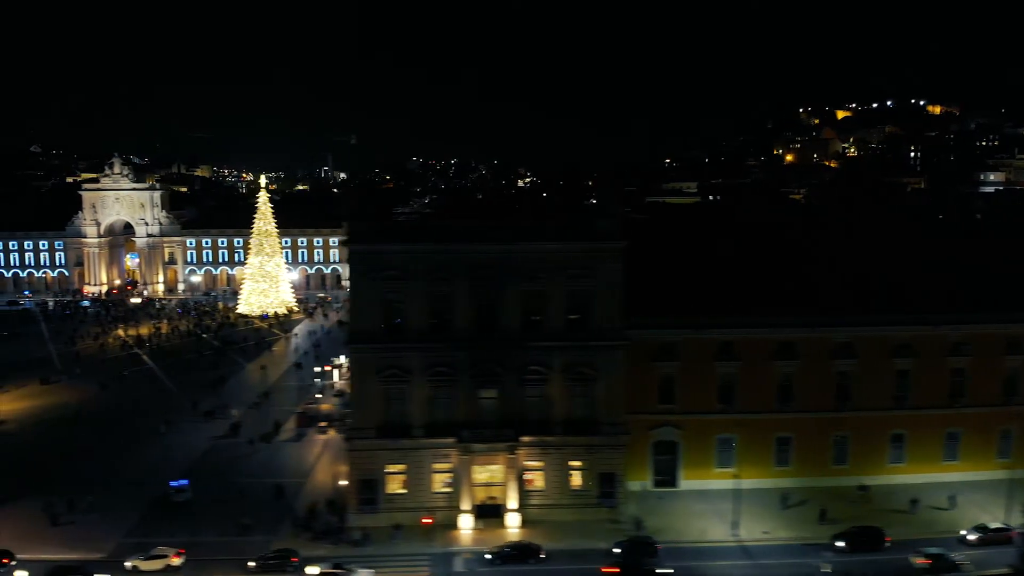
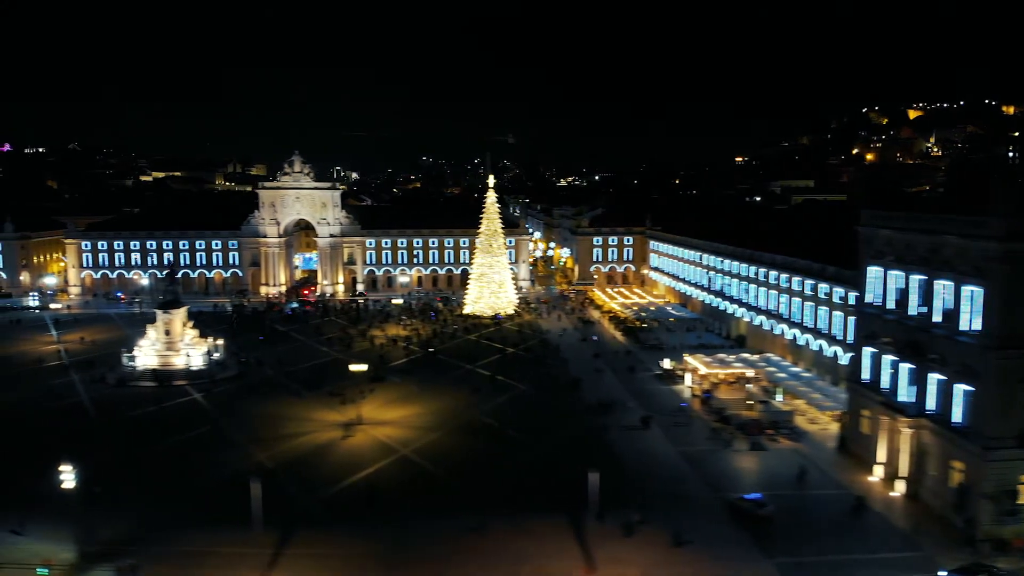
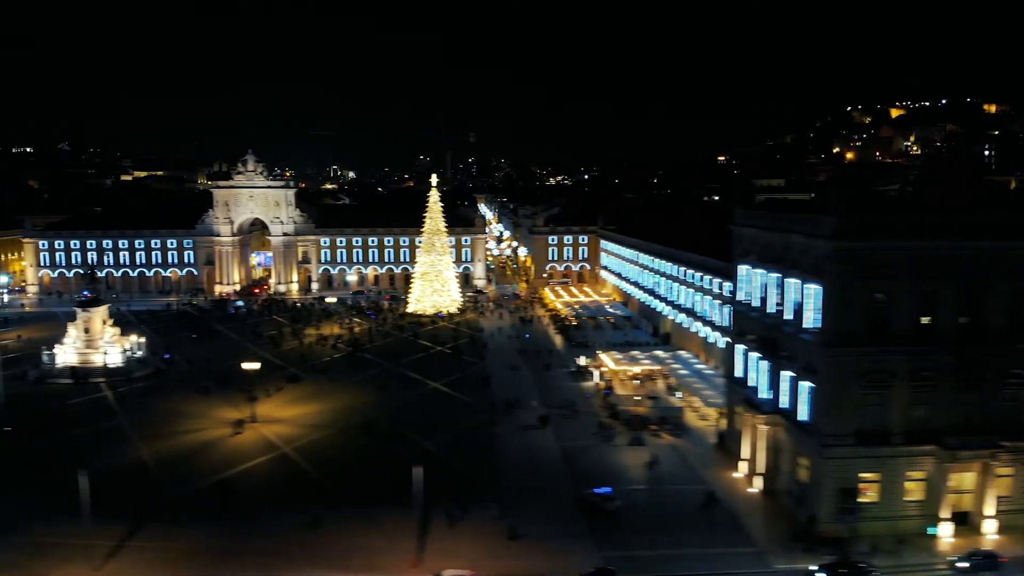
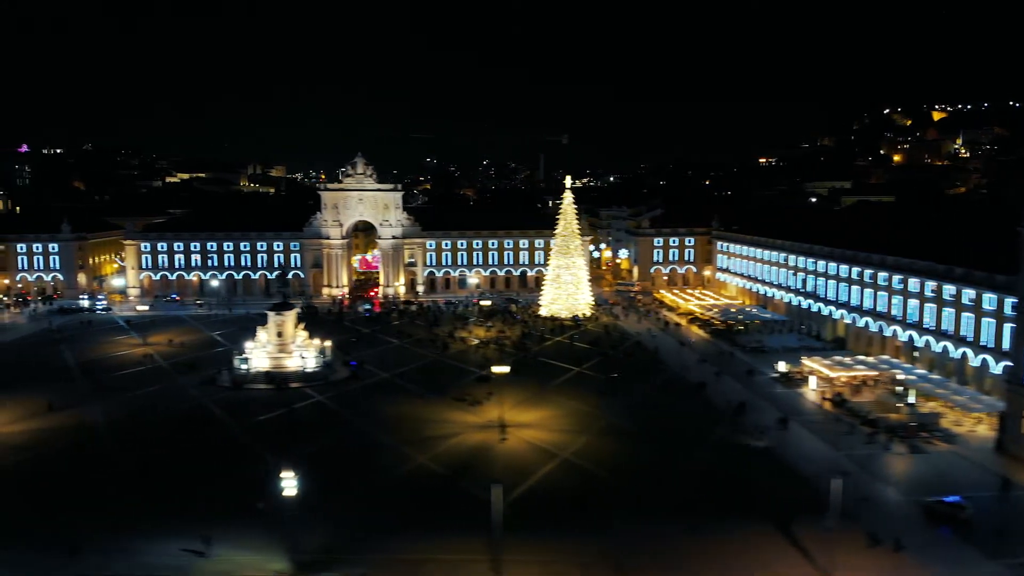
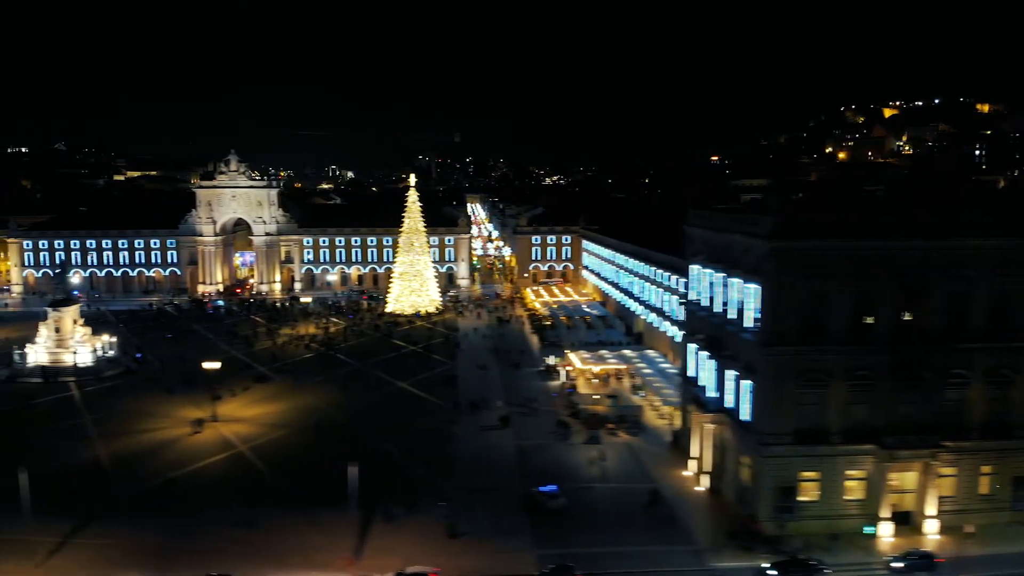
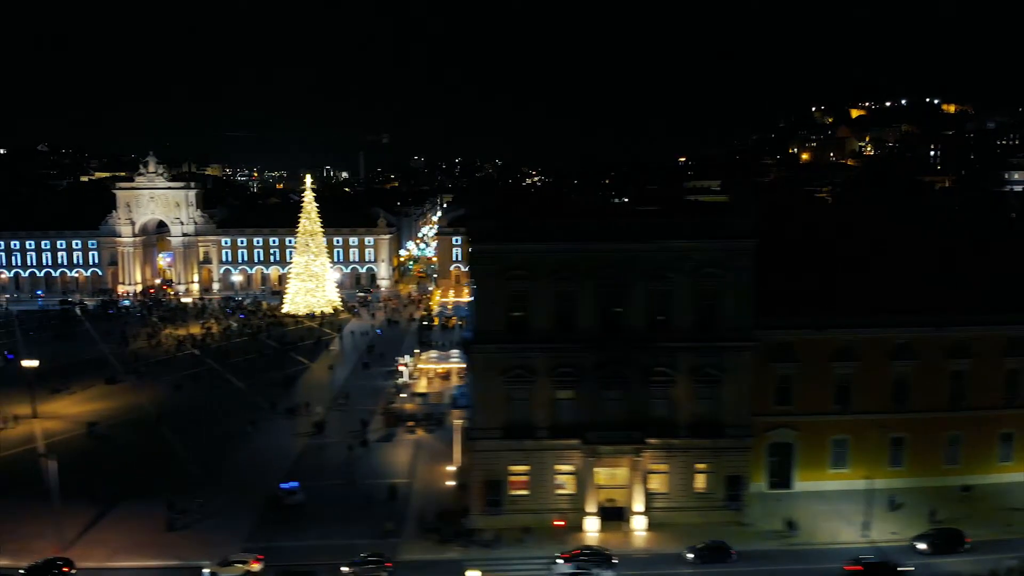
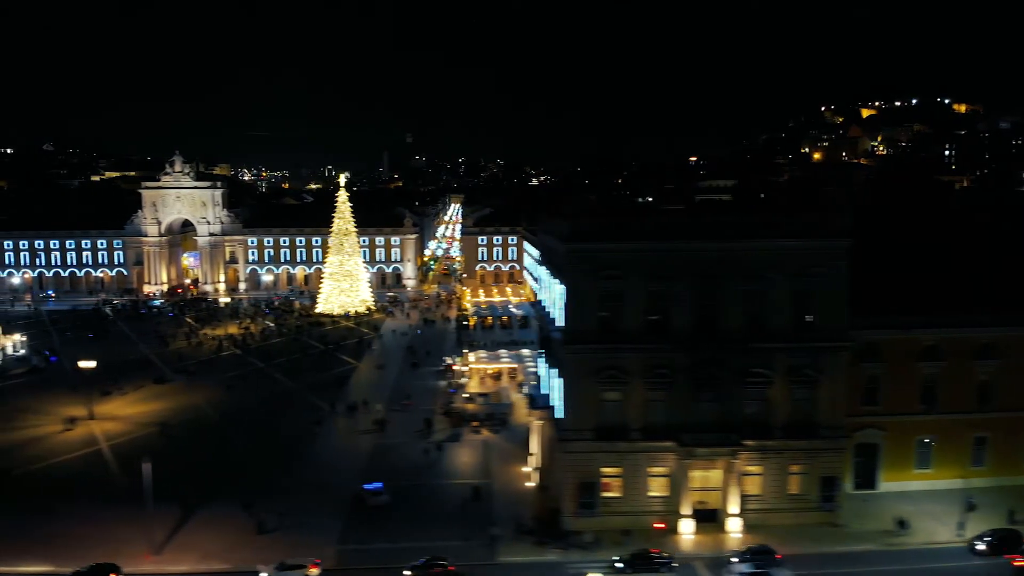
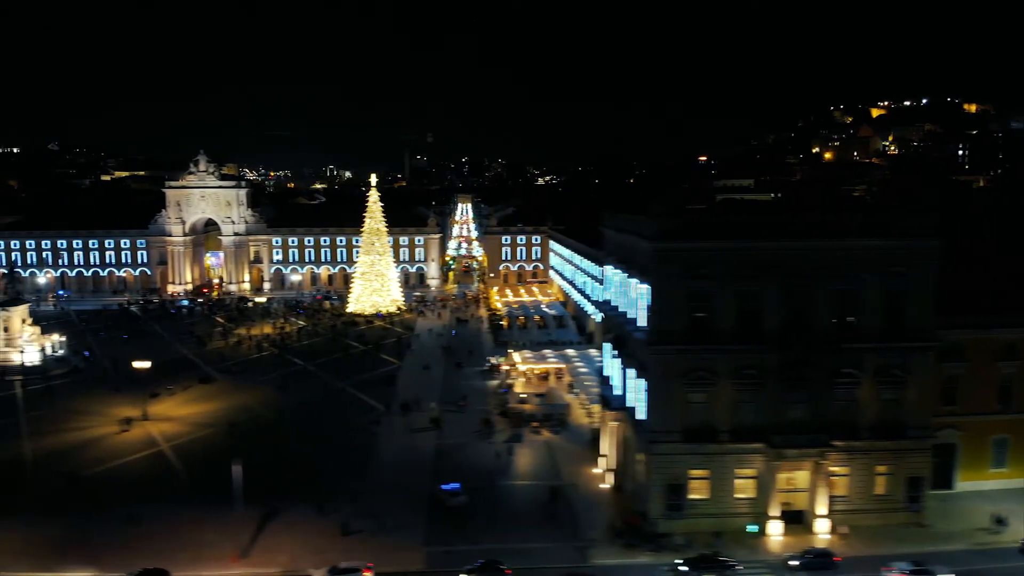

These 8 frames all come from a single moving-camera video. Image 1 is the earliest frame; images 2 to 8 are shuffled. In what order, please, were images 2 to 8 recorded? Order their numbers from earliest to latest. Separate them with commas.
6, 7, 8, 5, 3, 2, 4
